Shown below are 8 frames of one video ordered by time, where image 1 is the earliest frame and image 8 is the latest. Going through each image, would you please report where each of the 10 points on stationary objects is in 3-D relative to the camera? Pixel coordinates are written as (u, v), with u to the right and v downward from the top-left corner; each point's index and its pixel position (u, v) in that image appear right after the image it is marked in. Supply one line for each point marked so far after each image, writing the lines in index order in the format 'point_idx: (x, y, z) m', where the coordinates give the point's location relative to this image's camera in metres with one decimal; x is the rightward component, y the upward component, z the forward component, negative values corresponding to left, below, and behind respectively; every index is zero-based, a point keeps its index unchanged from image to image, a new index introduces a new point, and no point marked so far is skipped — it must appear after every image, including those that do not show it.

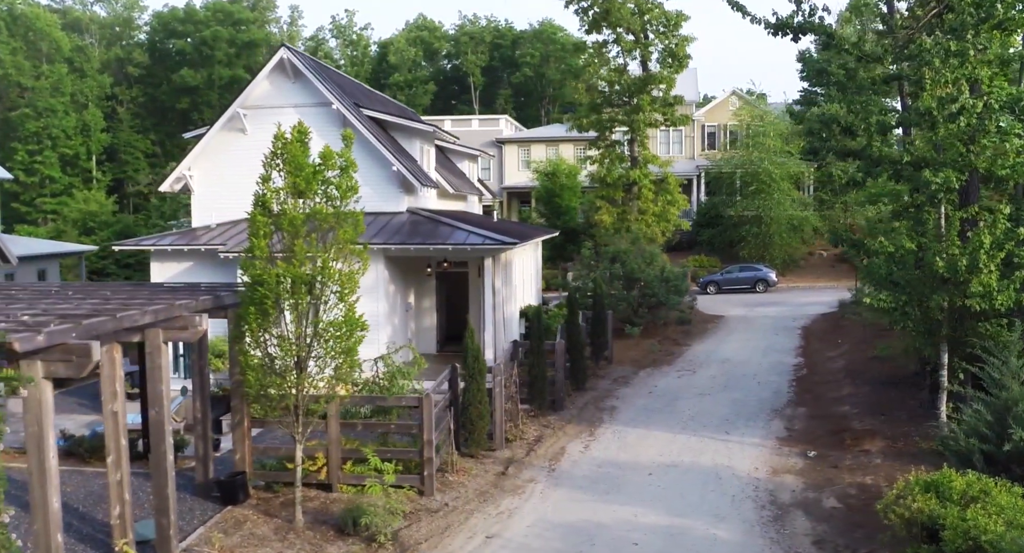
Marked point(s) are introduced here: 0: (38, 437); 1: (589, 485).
0: (-4.2, -1.5, +7.5) m
1: (+1.1, -2.9, +12.2) m
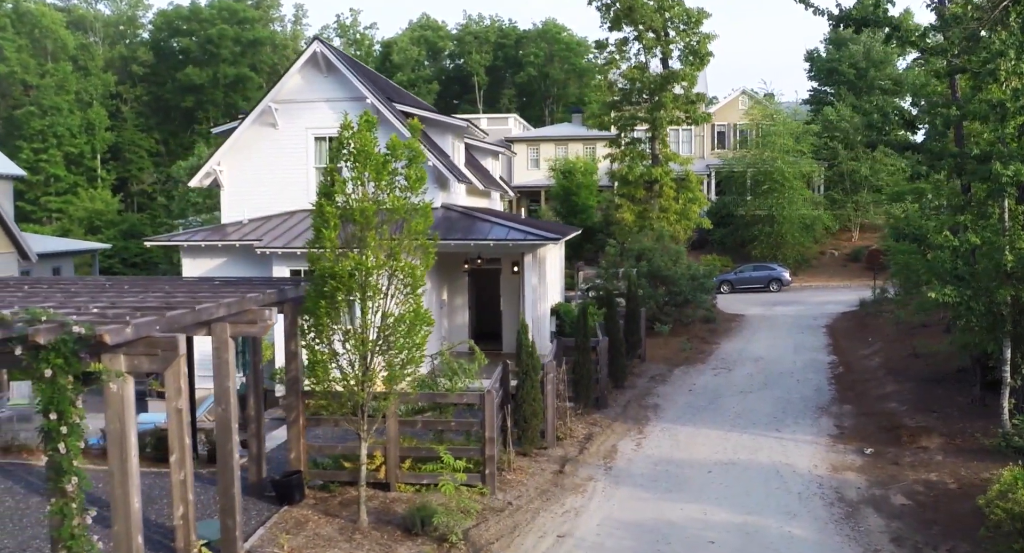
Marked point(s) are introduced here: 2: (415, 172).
0: (-3.3, -1.4, +7.2) m
1: (+2.0, -2.9, +11.9) m
2: (-1.1, +1.2, +9.7) m
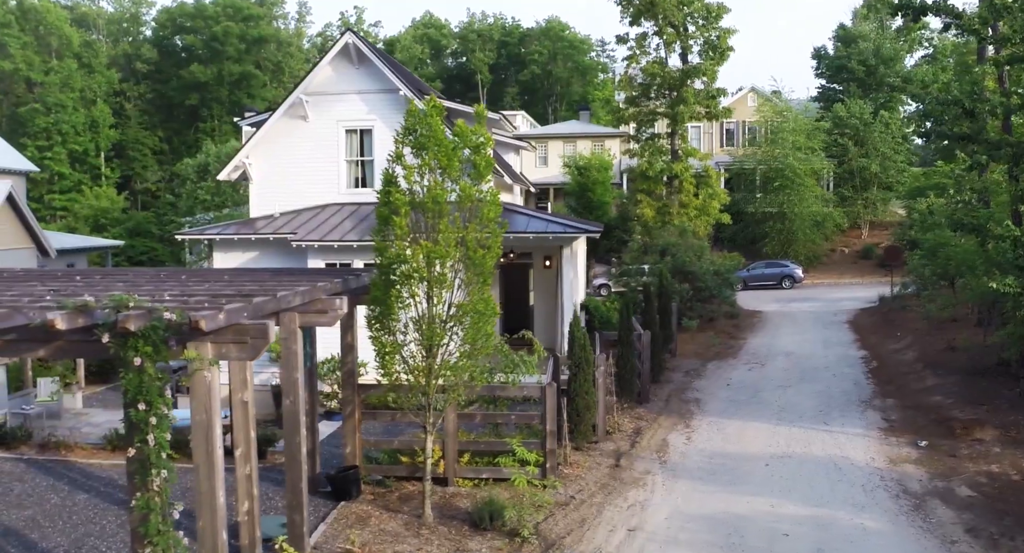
0: (-2.5, -1.2, +6.9) m
1: (+2.7, -2.7, +11.8) m
2: (-0.3, +1.3, +9.5) m
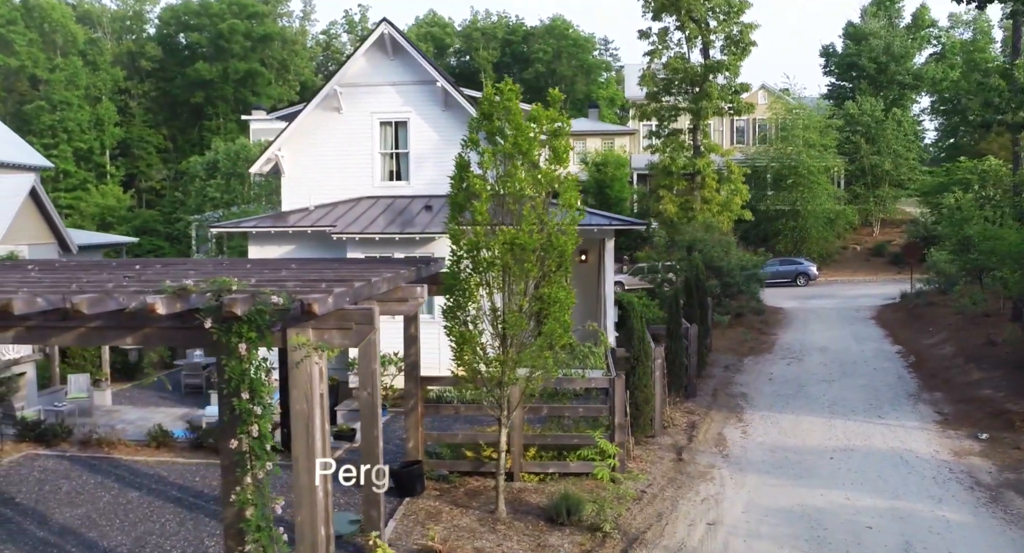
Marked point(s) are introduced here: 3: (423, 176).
0: (-1.6, -1.1, +6.7) m
1: (+3.6, -2.6, +11.6) m
2: (+0.5, +1.4, +9.3) m
3: (-1.8, +2.0, +17.3) m
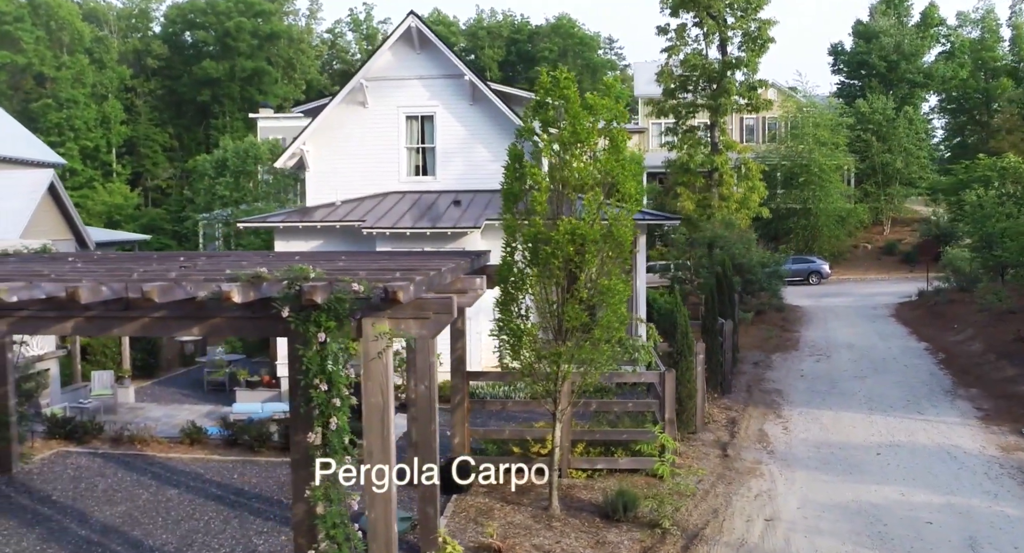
0: (-1.0, -1.0, +6.5) m
1: (+4.1, -2.5, +11.4) m
2: (+1.1, +1.5, +9.1) m
3: (-1.2, +2.1, +17.1) m
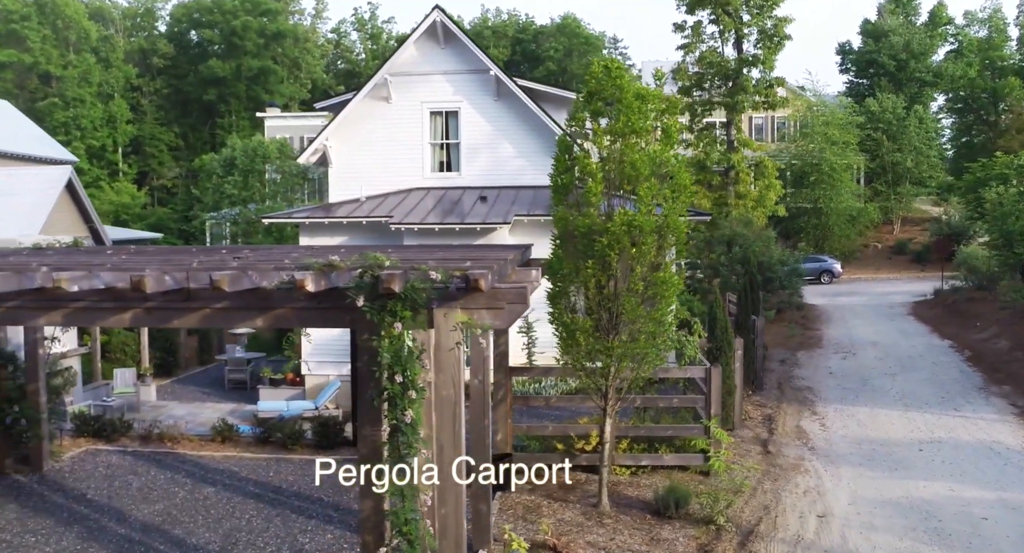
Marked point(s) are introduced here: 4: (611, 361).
0: (-0.4, -0.9, +6.3) m
1: (+4.7, -2.4, +11.3) m
2: (+1.7, +1.6, +9.0) m
3: (-0.7, +2.2, +16.9) m
4: (+1.0, -0.9, +9.1) m
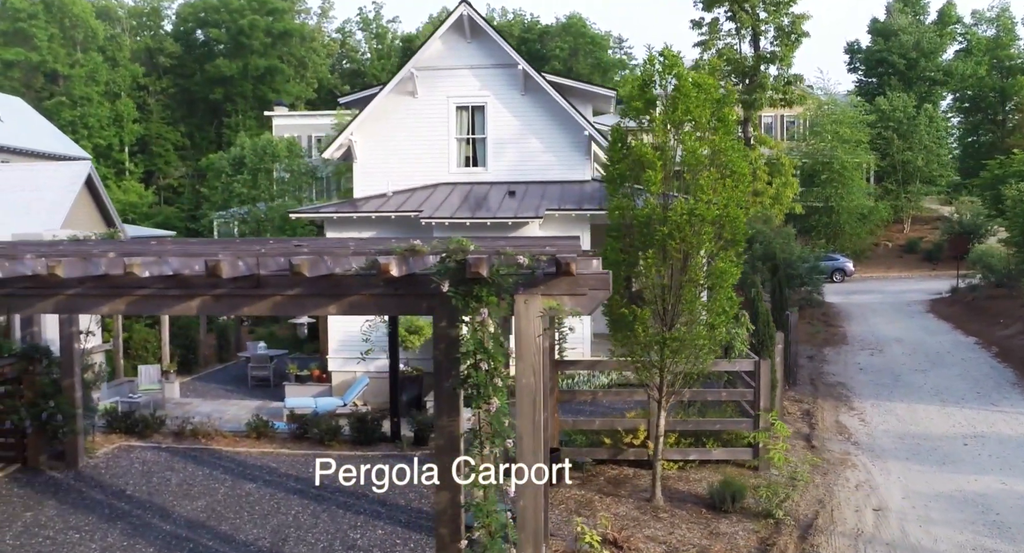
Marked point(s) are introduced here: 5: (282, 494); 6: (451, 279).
0: (+0.2, -0.8, +6.2) m
1: (+5.2, -2.3, +11.1) m
2: (+2.2, +1.7, +8.8) m
3: (-0.2, +2.3, +16.8) m
4: (+1.6, -0.8, +9.0) m
5: (-2.7, -2.6, +10.3) m
6: (-0.4, 0.0, +5.8) m
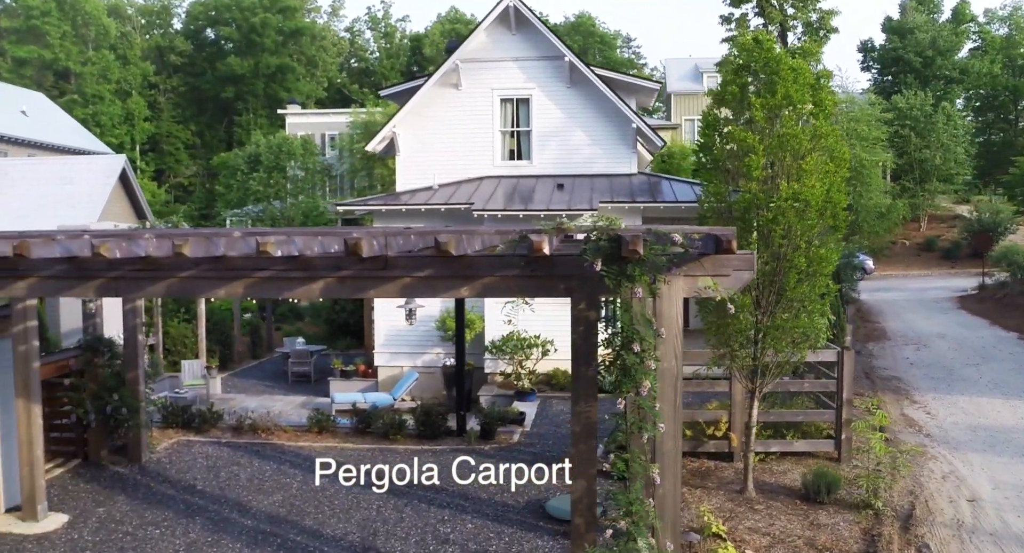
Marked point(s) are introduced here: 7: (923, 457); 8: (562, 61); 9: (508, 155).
0: (+1.1, -0.7, +6.0) m
1: (+6.1, -2.2, +11.0) m
2: (+3.2, +1.8, +8.7) m
3: (+0.7, +2.4, +16.6) m
4: (+2.5, -0.7, +8.8) m
5: (-1.8, -2.5, +10.0) m
6: (+0.6, +0.1, +5.6) m
7: (+5.0, -2.2, +10.5) m
8: (+0.9, +4.1, +16.3) m
9: (-0.1, +2.4, +16.7) m
